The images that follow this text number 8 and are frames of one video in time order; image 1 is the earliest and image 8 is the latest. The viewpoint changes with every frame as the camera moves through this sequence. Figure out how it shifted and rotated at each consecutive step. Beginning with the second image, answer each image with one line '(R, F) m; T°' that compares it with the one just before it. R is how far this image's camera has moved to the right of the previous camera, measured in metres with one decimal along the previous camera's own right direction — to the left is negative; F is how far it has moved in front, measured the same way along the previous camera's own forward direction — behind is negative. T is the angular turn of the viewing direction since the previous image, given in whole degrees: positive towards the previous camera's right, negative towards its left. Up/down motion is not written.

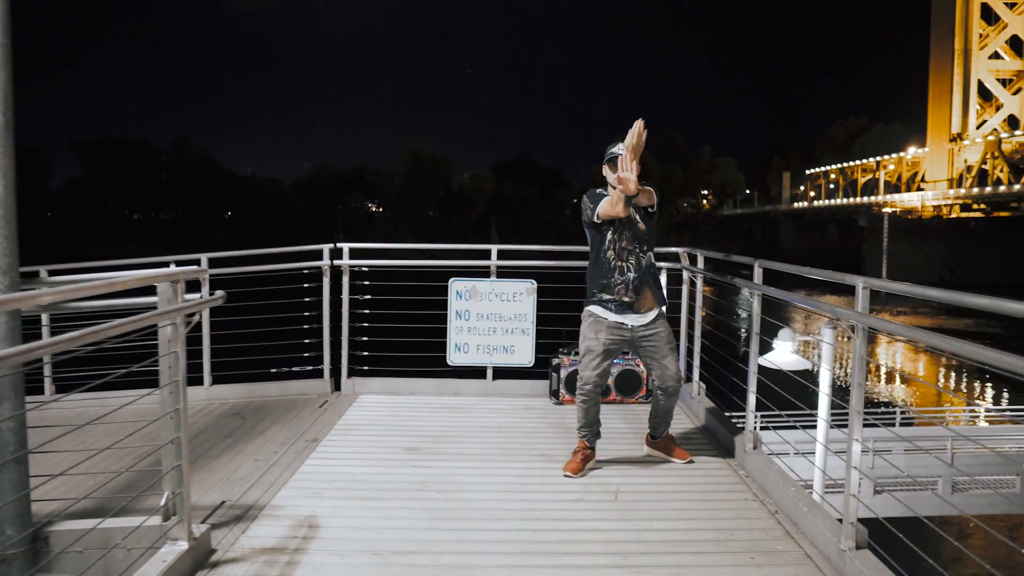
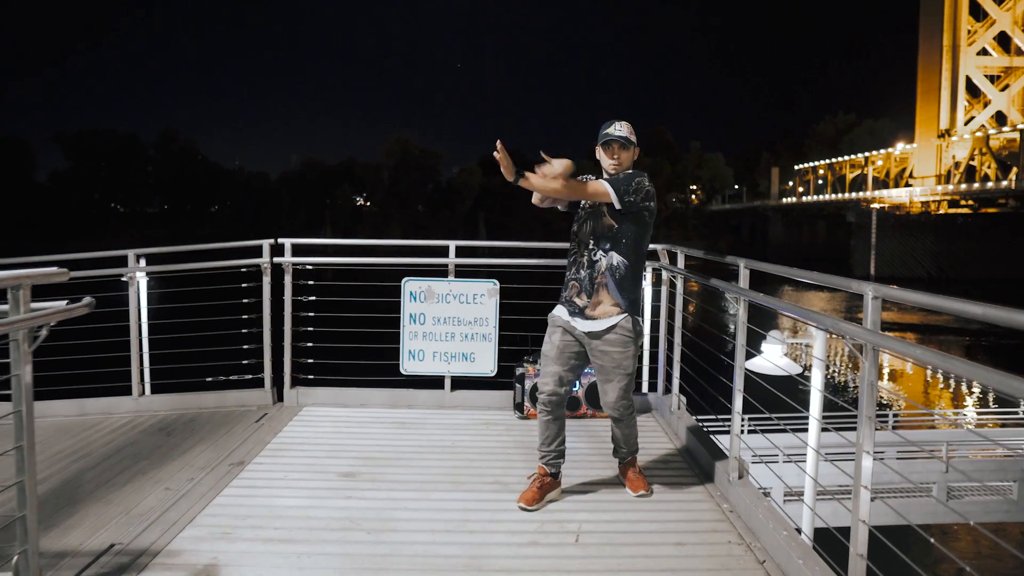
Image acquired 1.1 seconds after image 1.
(+0.2, +0.6) m; +1°
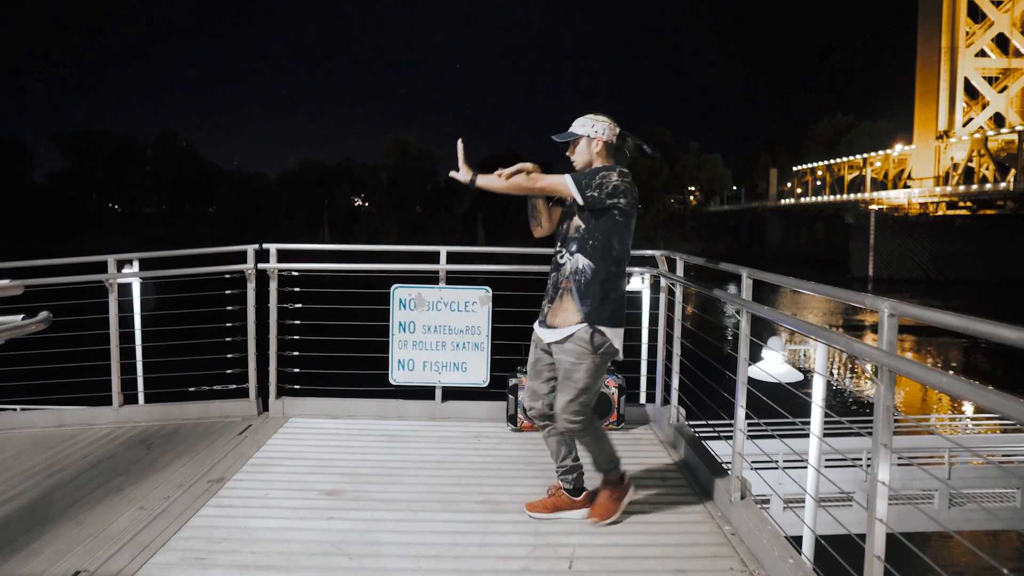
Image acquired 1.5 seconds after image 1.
(0.0, +0.2) m; 0°
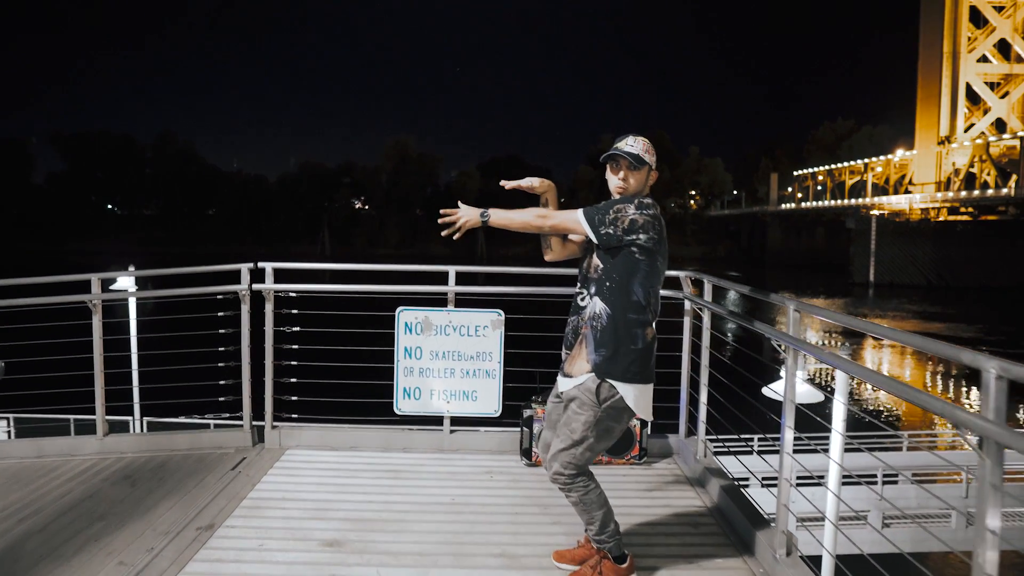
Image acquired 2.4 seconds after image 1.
(-0.1, +0.3) m; 0°
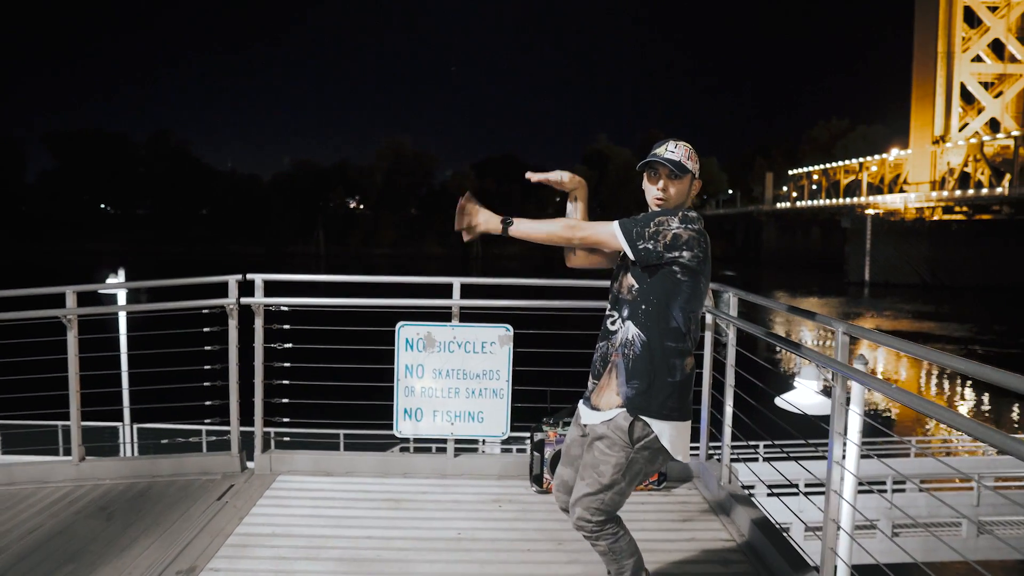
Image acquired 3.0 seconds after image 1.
(-0.1, +0.3) m; 0°
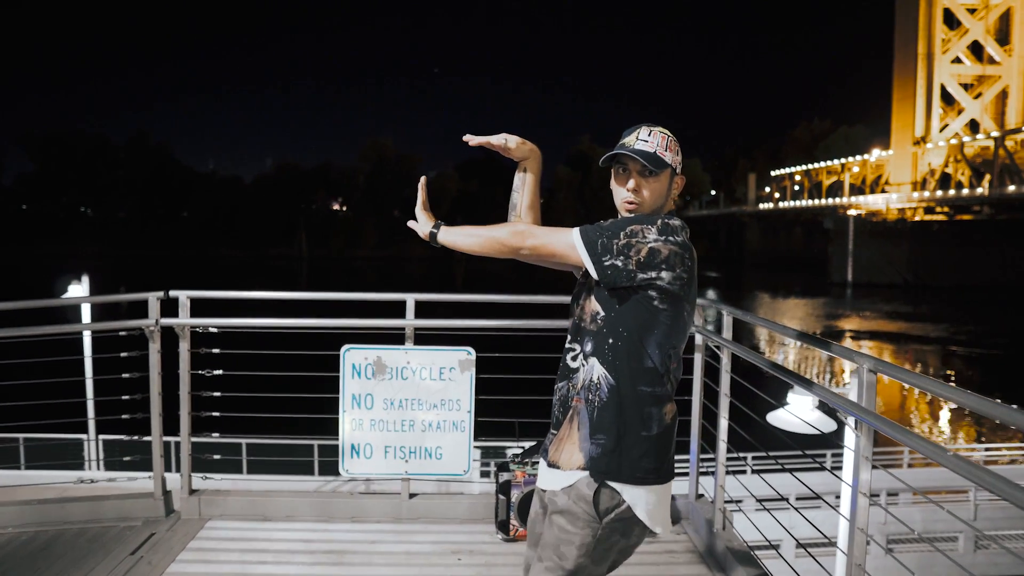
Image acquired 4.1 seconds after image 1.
(+0.1, +0.5) m; +1°
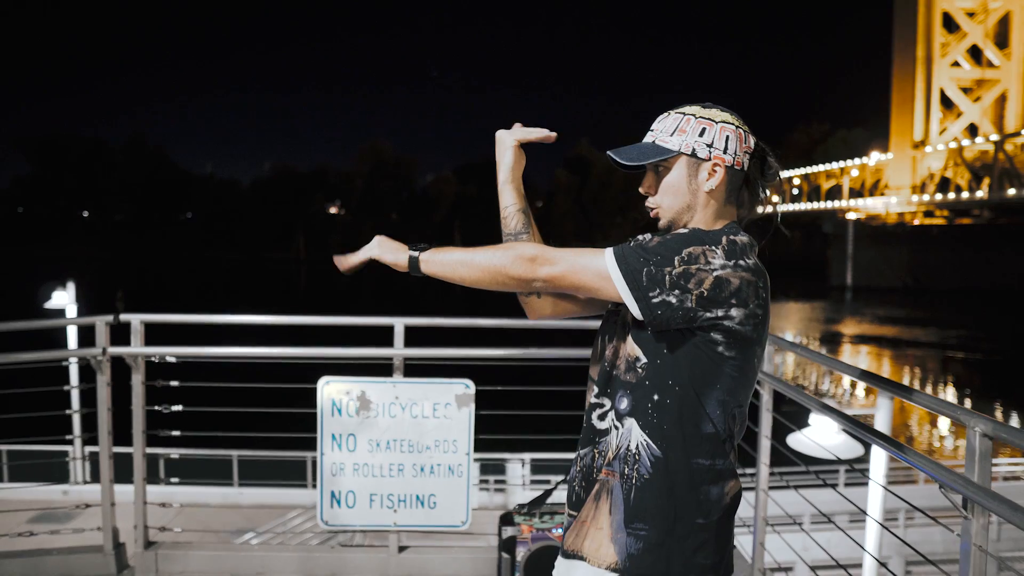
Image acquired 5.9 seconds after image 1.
(0.0, +0.5) m; 0°
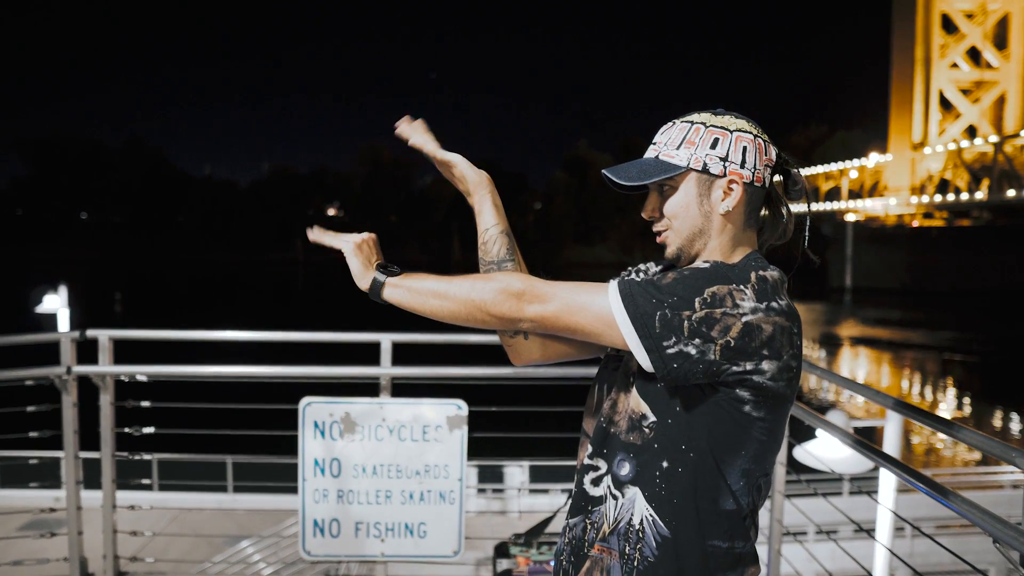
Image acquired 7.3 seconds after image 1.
(0.0, +0.2) m; 0°
